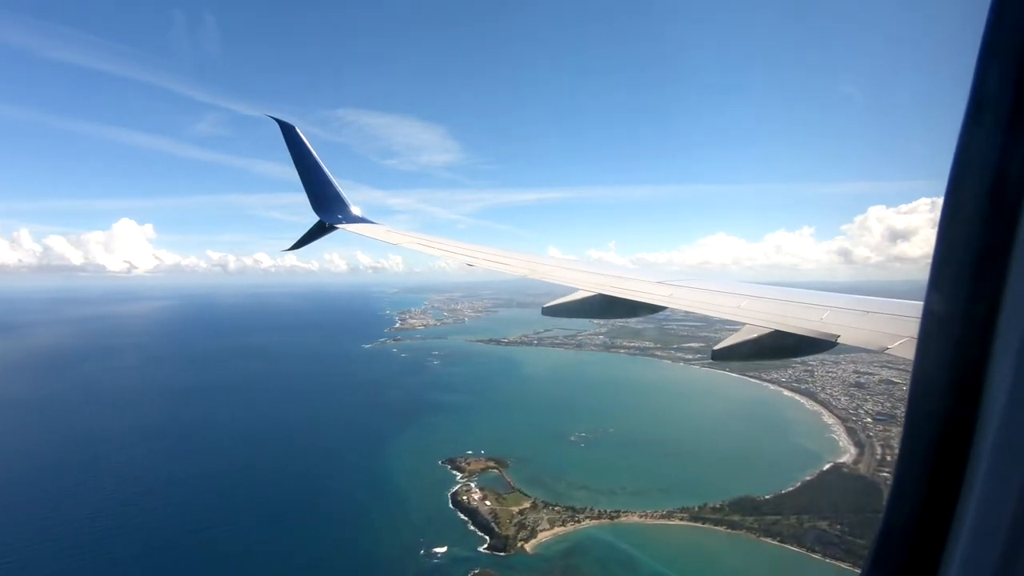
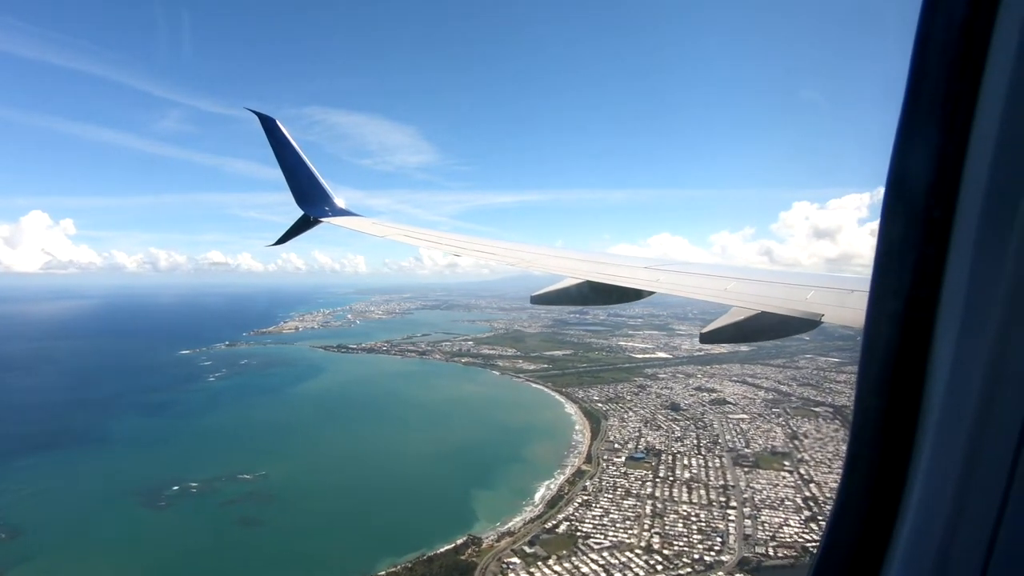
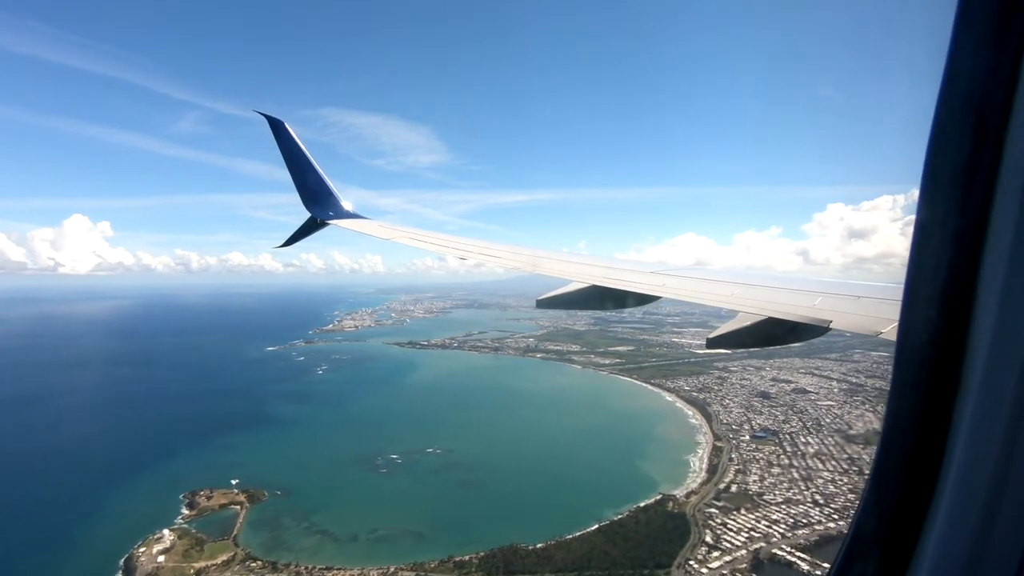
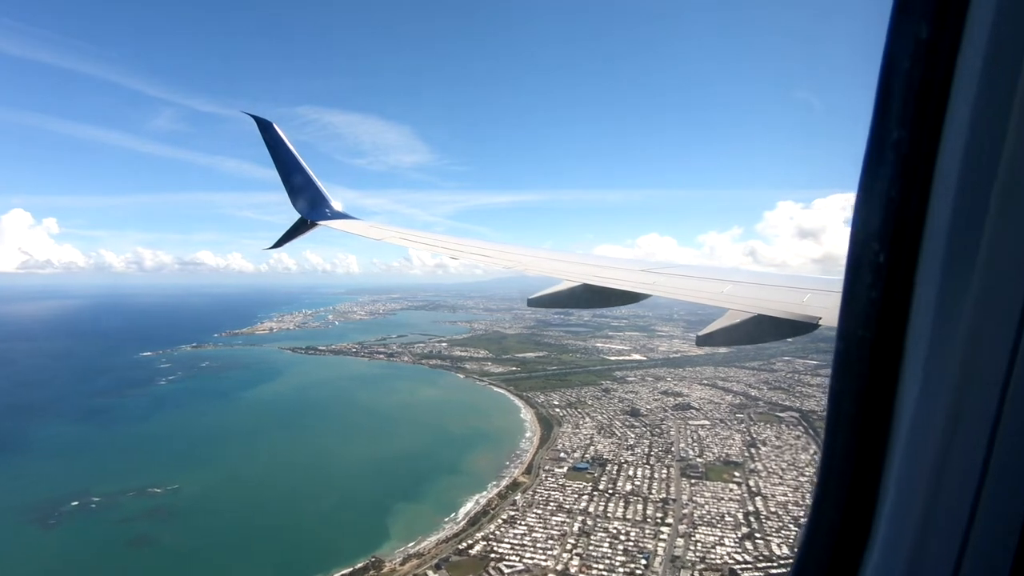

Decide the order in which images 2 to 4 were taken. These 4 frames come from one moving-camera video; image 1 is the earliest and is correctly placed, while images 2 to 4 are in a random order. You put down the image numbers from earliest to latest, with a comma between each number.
3, 2, 4
